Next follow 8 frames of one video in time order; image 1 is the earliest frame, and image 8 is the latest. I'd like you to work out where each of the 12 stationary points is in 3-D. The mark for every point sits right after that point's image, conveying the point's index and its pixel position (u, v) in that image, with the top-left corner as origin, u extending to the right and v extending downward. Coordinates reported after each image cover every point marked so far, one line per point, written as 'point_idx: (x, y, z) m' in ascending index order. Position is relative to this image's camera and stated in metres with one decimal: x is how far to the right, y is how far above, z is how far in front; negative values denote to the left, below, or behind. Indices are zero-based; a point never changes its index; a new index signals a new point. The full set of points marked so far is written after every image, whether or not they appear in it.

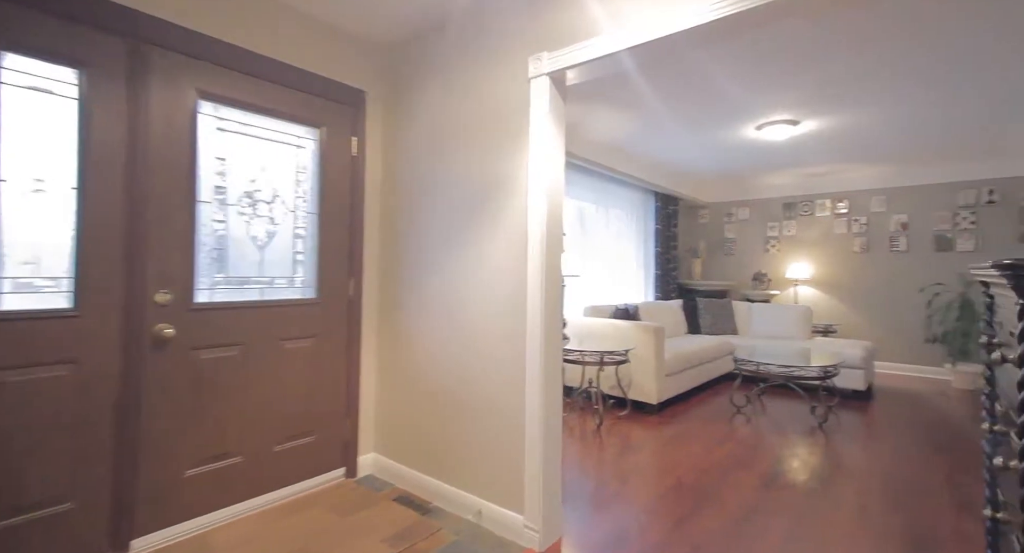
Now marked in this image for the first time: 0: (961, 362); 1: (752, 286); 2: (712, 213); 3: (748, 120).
0: (+4.8, -0.9, +4.7) m
1: (+3.5, -0.1, +6.4) m
2: (+3.1, +1.0, +6.8) m
3: (+2.0, +1.3, +3.7) m
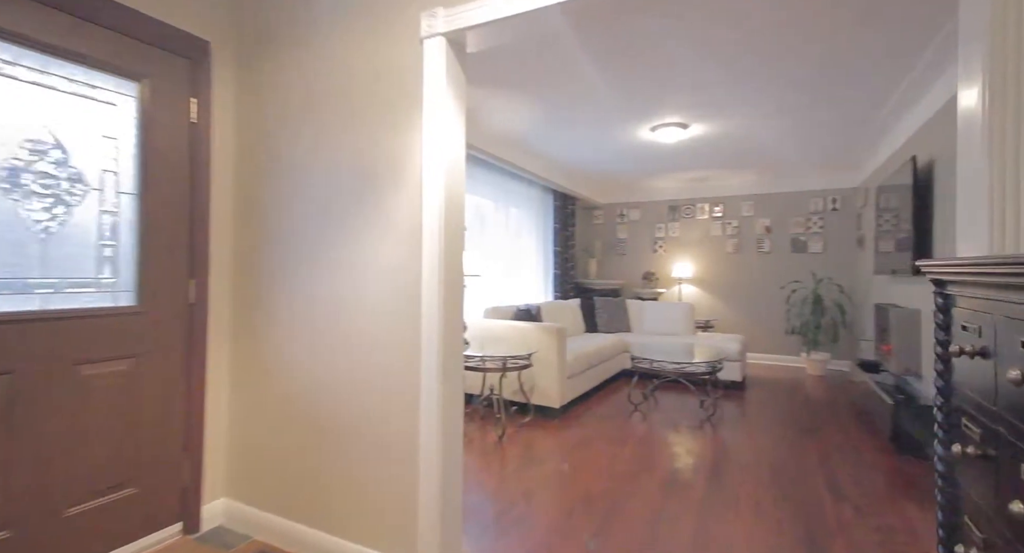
0: (+3.7, -0.9, +5.4) m
1: (+2.0, -0.1, +6.7) m
2: (+1.5, +1.0, +7.0) m
3: (+1.1, +1.3, +3.8) m
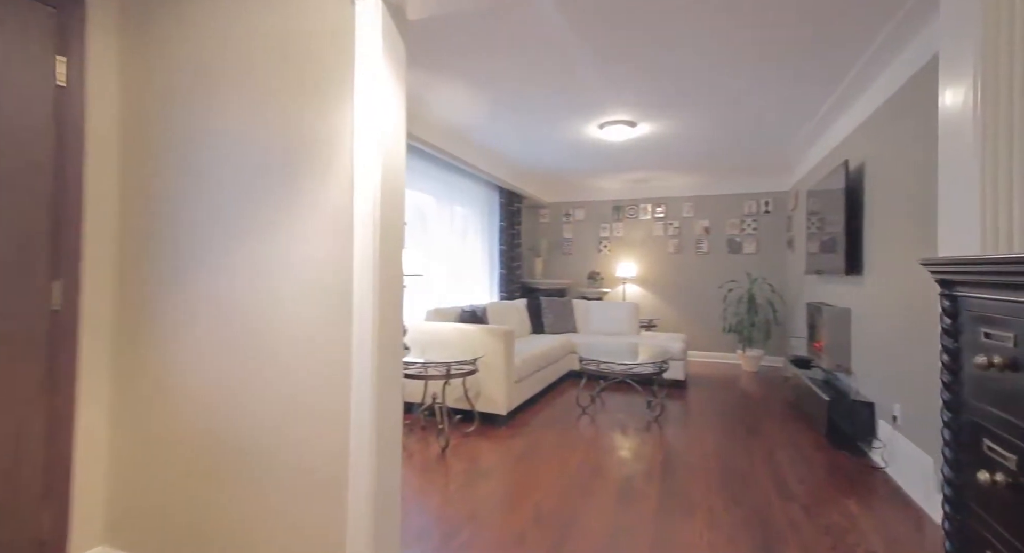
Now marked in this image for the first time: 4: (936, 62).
0: (+3.0, -0.9, +5.6) m
1: (+1.1, -0.1, +6.7) m
2: (+0.6, +1.0, +6.9) m
3: (+0.7, +1.3, +3.7) m
4: (+2.0, +1.0, +2.1) m
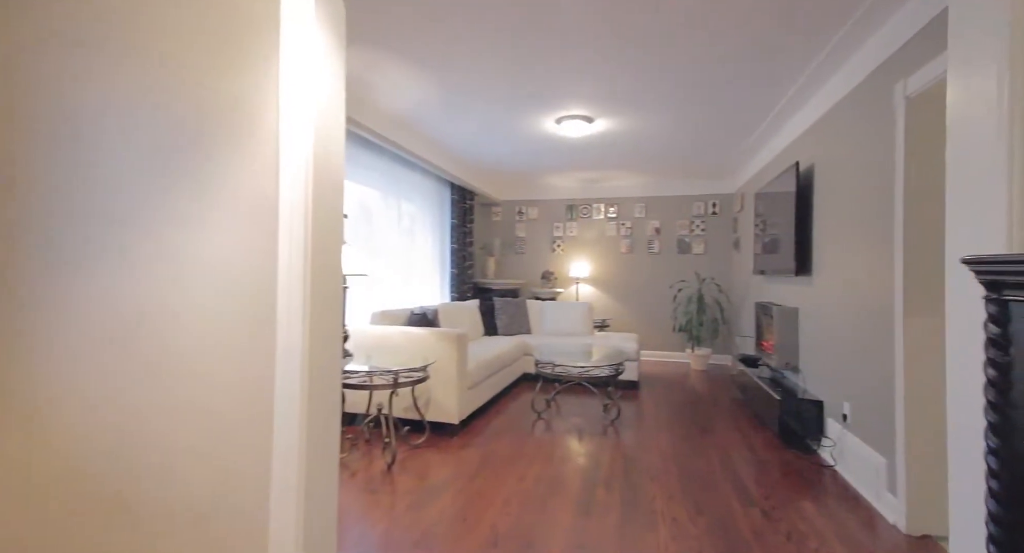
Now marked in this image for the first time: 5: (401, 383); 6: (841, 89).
0: (+2.4, -0.9, +5.7) m
1: (+0.4, -0.1, +6.6) m
2: (-0.1, +1.0, +6.7) m
3: (+0.3, +1.3, +3.6) m
4: (+1.8, +1.0, +2.1) m
5: (-0.7, -0.7, +2.9) m
6: (+2.0, +1.1, +2.7) m
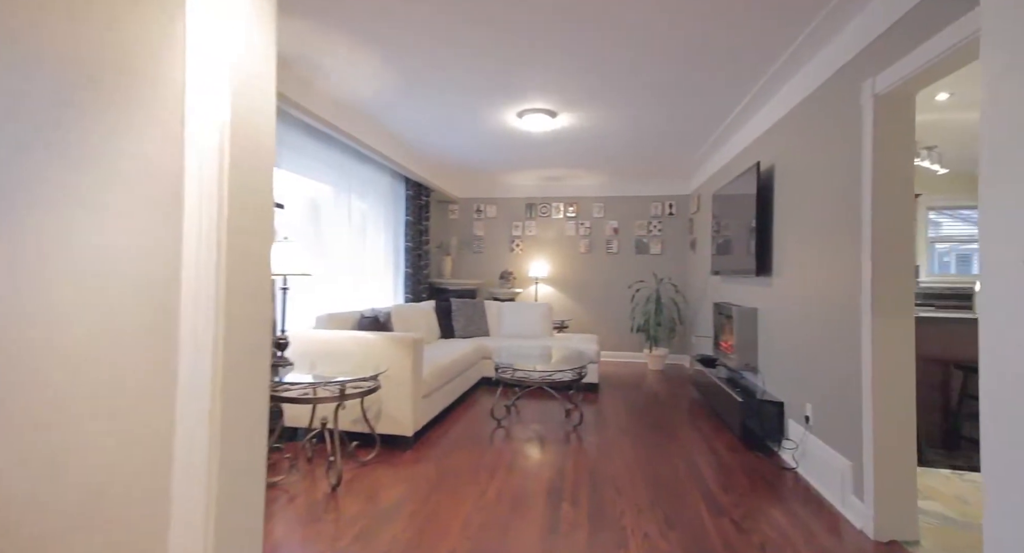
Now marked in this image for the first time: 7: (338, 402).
0: (+1.9, -0.9, +5.7) m
1: (-0.2, -0.1, +6.4) m
2: (-0.7, +1.0, +6.5) m
3: (0.0, +1.3, +3.4) m
4: (+1.7, +1.0, +2.1) m
5: (-1.0, -0.7, +2.6) m
6: (+1.8, +1.1, +2.7) m
7: (-1.0, -0.7, +2.5) m
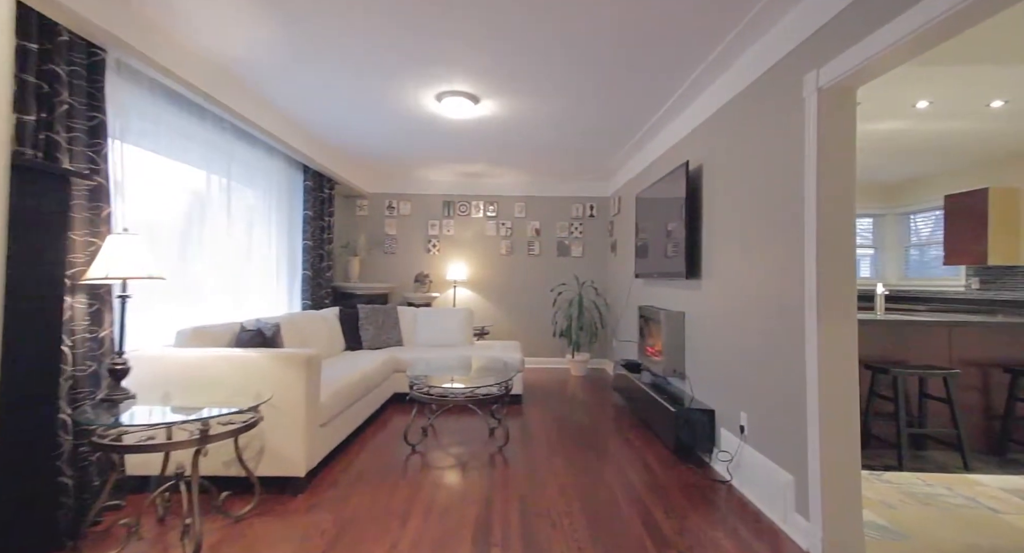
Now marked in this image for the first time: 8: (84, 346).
0: (+0.8, -0.9, +5.6) m
1: (-1.3, -0.2, +5.9) m
2: (-1.9, +1.0, +5.9) m
3: (-0.6, +1.3, +3.0) m
4: (+1.3, +1.0, +2.0) m
5: (-1.4, -0.7, +2.0) m
6: (+1.3, +1.1, +2.6) m
7: (-1.4, -0.7, +1.9) m
8: (-1.8, -0.3, +1.9) m
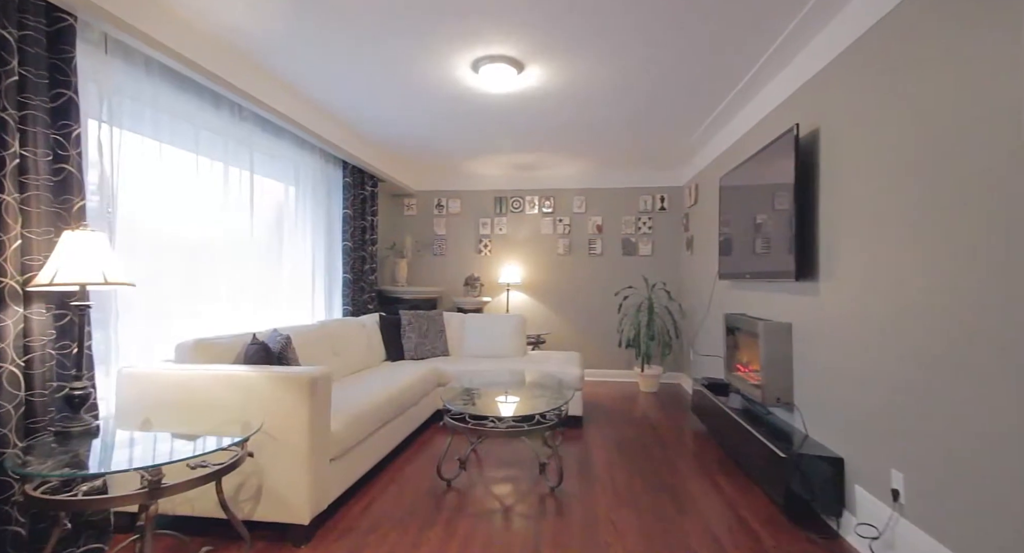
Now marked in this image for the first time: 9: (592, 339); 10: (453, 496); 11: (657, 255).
0: (+1.5, -1.0, +4.9) m
1: (-0.6, -0.2, +5.4) m
2: (-1.2, +0.9, +5.6) m
3: (-0.3, +1.3, +2.5) m
4: (+1.4, +1.0, +1.3) m
5: (-1.2, -0.7, +1.6) m
6: (+1.5, +1.1, +1.8) m
7: (-1.2, -0.8, +1.6) m
8: (-1.7, -0.3, +1.6) m
9: (+1.0, -0.7, +5.3) m
10: (-0.3, -1.2, +2.4) m
11: (+1.7, +0.3, +5.2) m
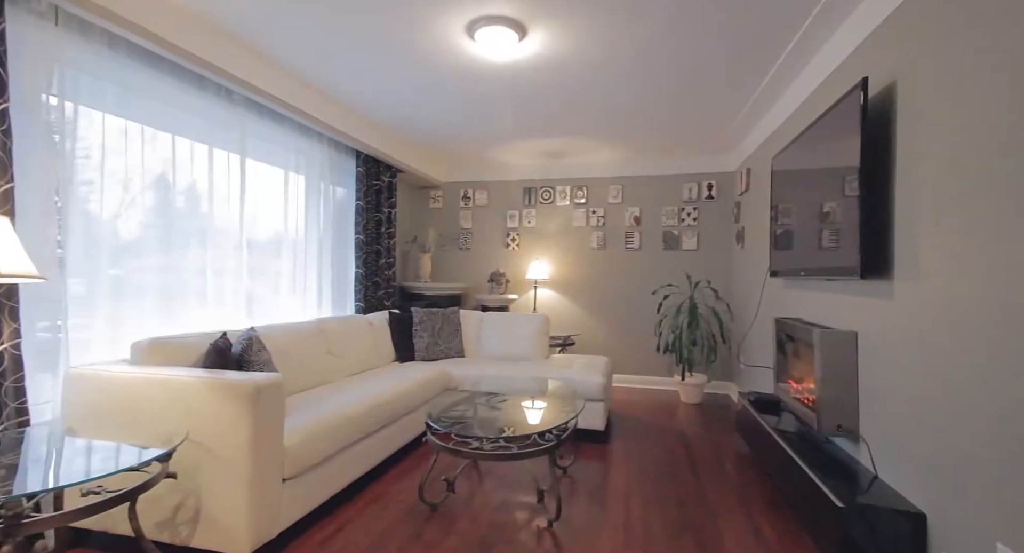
0: (+1.7, -0.9, +4.3) m
1: (-0.3, -0.1, +5.2) m
2: (-0.8, +1.0, +5.3) m
3: (-0.3, +1.3, +2.1) m
4: (+1.3, +1.0, +0.8) m
5: (-1.3, -0.7, +1.4) m
6: (+1.4, +1.1, +1.3) m
7: (-1.4, -0.7, +1.4) m
8: (-1.8, -0.3, +1.5) m
9: (+1.3, -0.7, +4.8) m
10: (-0.4, -1.2, +2.2) m
11: (+2.0, +0.3, +4.7) m
